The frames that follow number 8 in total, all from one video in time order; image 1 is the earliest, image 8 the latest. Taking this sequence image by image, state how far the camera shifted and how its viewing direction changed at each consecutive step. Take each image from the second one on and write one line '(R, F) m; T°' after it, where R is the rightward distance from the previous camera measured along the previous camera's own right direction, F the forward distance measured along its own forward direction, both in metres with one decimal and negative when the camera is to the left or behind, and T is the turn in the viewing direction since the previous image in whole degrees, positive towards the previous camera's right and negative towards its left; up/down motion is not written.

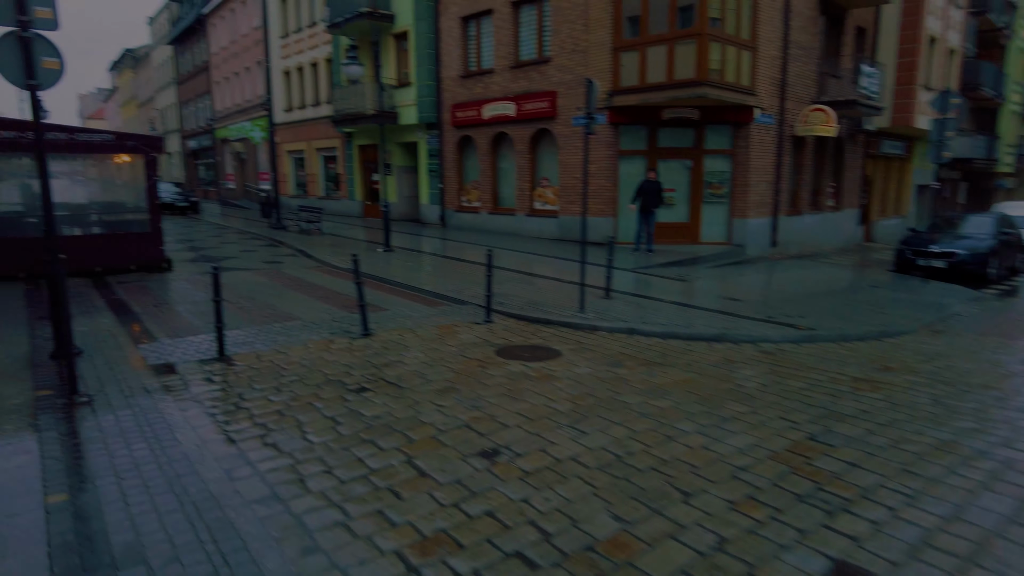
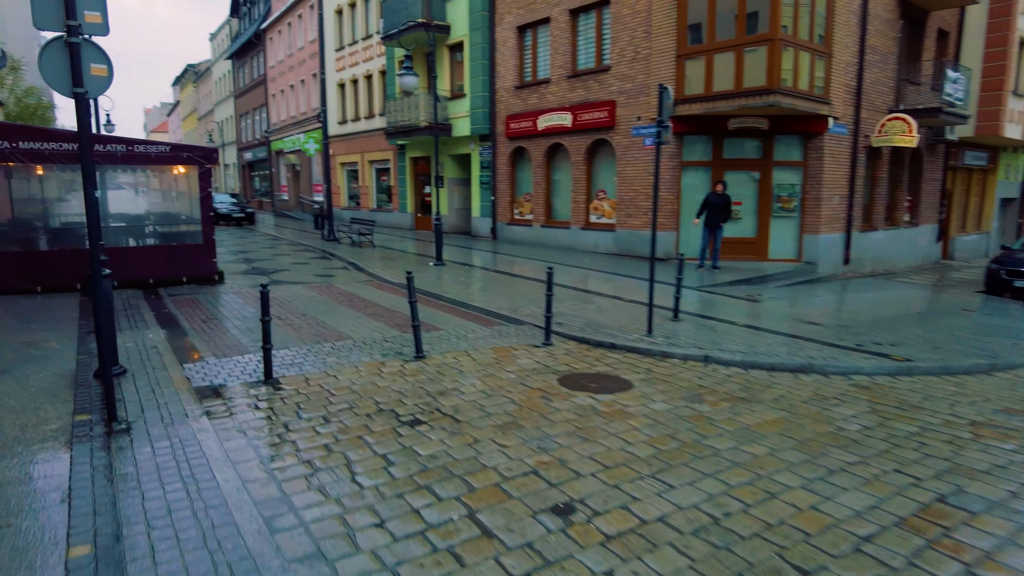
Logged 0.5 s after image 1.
(-0.2, +0.5) m; -4°
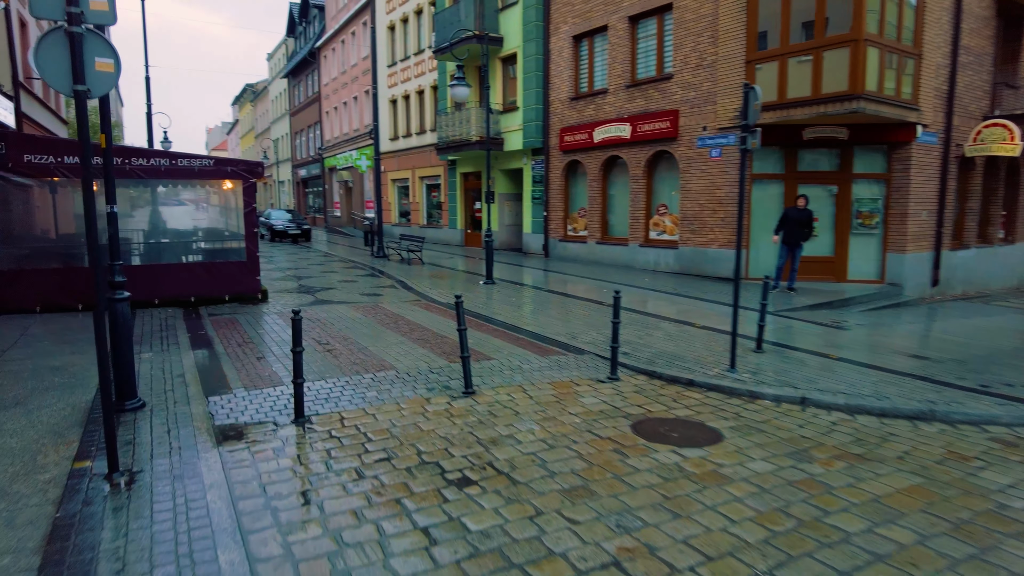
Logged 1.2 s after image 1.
(-0.1, +0.9) m; -4°
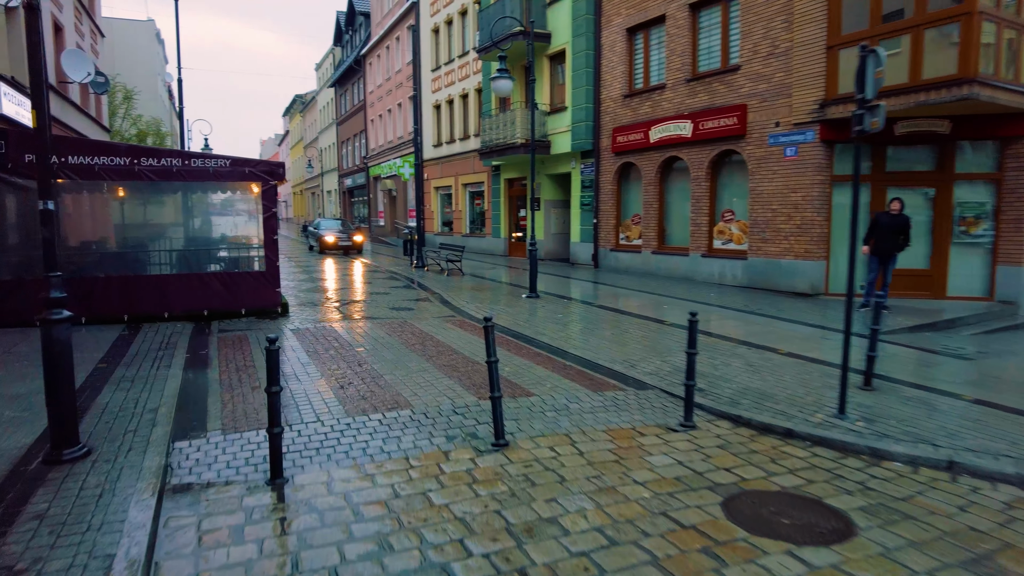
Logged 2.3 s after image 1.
(0.0, +1.4) m; -4°
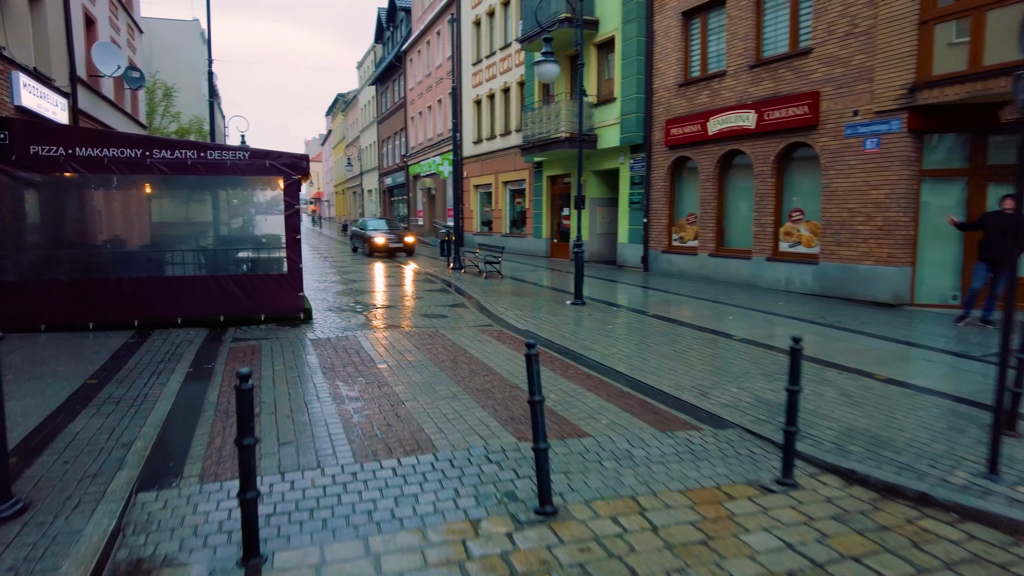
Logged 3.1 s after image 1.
(-0.1, +1.1) m; -3°
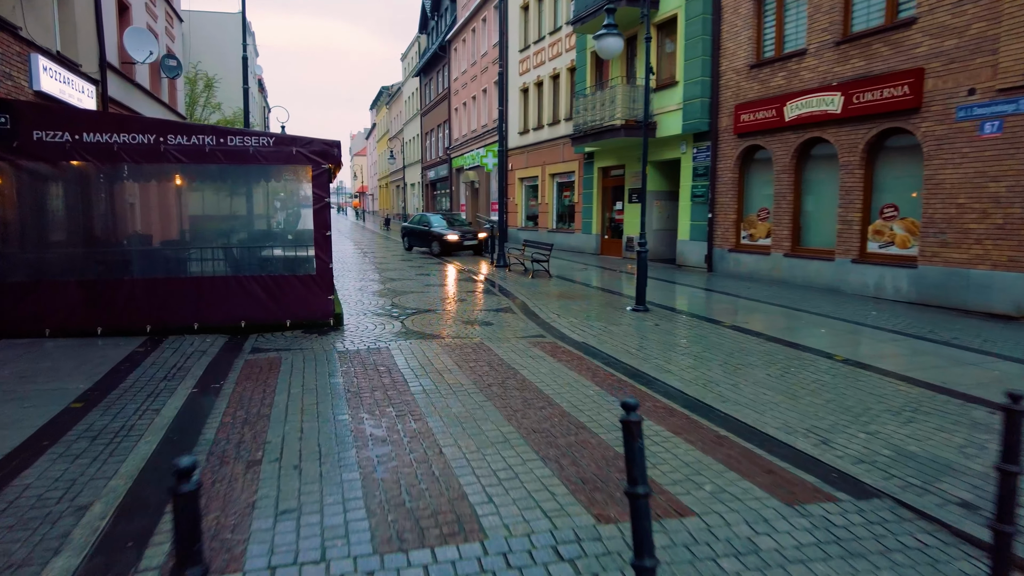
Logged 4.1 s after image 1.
(-0.2, +1.2) m; -4°
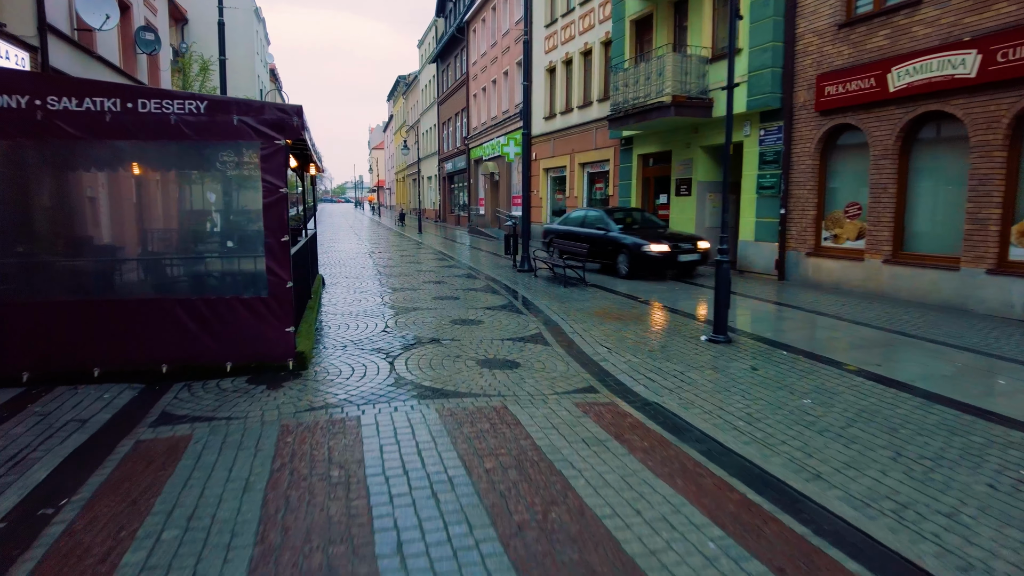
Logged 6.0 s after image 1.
(-0.2, +2.7) m; -2°
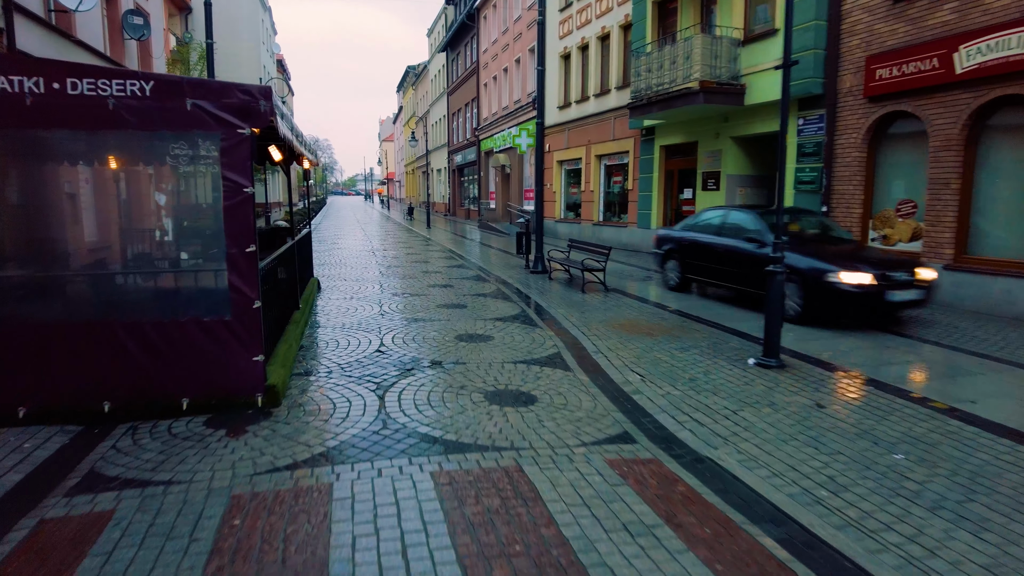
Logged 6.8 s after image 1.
(0.0, +1.1) m; -1°
